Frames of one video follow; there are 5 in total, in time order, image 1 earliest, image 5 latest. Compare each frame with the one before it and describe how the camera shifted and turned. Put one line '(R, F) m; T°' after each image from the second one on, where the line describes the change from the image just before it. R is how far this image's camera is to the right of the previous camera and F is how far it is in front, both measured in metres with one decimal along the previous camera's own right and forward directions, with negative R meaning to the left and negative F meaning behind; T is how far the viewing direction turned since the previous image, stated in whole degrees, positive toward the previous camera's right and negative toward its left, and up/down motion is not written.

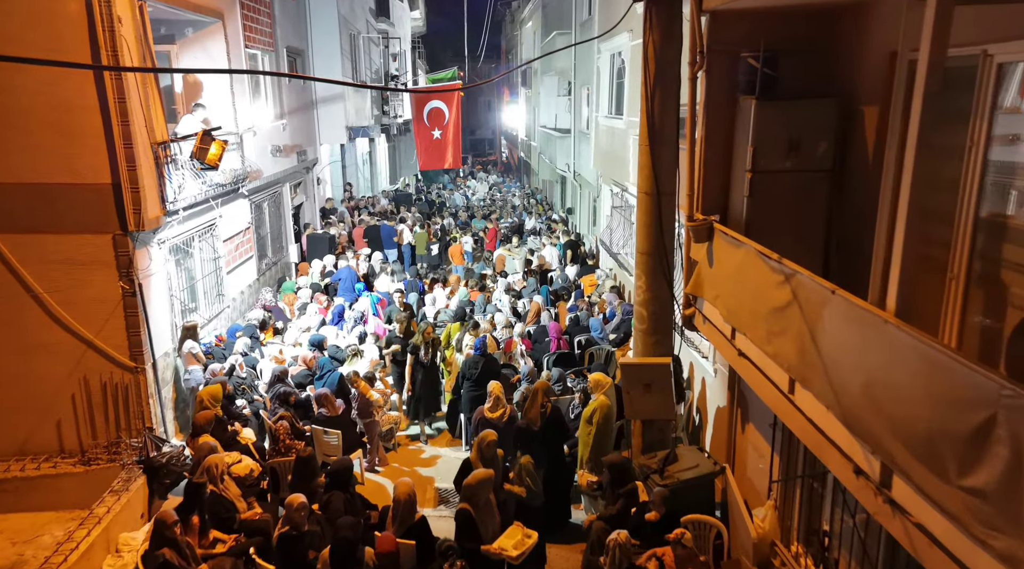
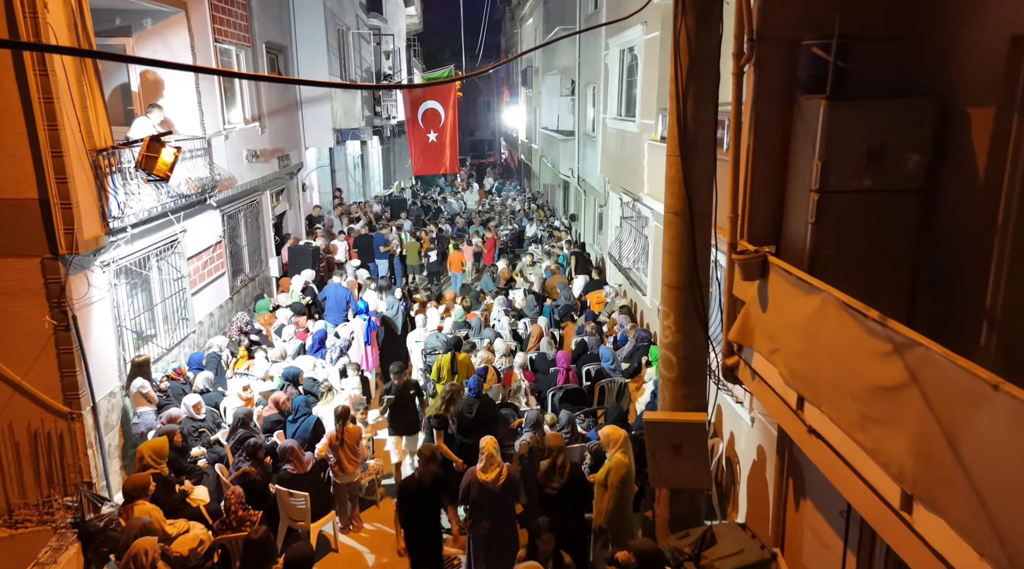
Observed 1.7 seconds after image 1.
(0.0, +1.4) m; 0°
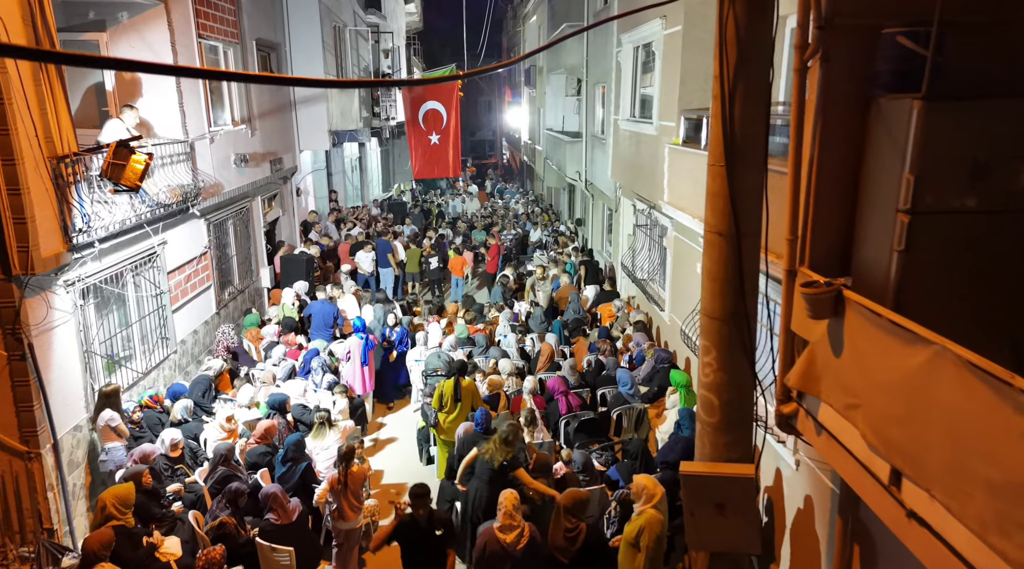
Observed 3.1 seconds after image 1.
(-0.1, +0.9) m; 0°
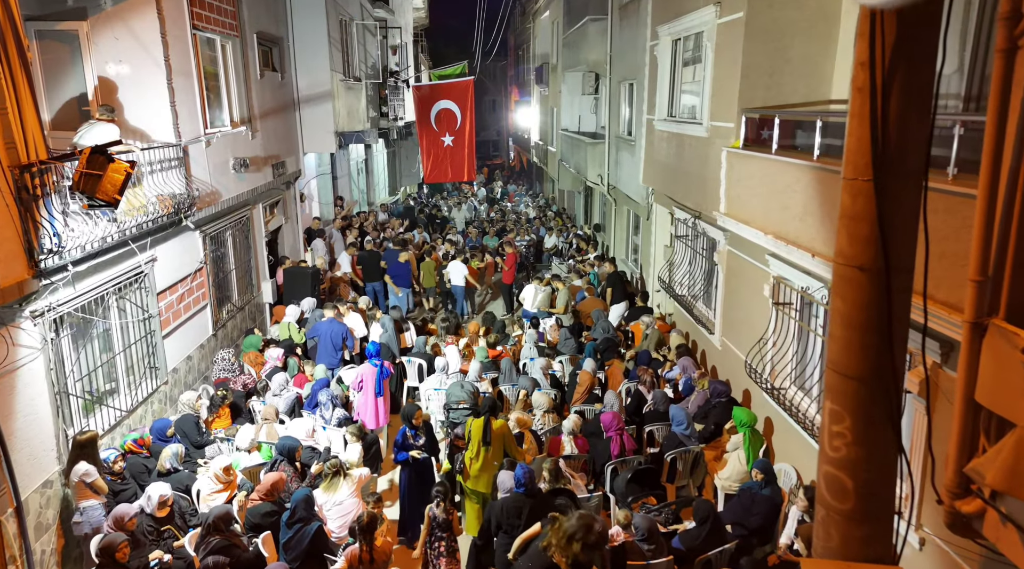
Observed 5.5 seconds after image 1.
(-0.4, +1.2) m; 0°
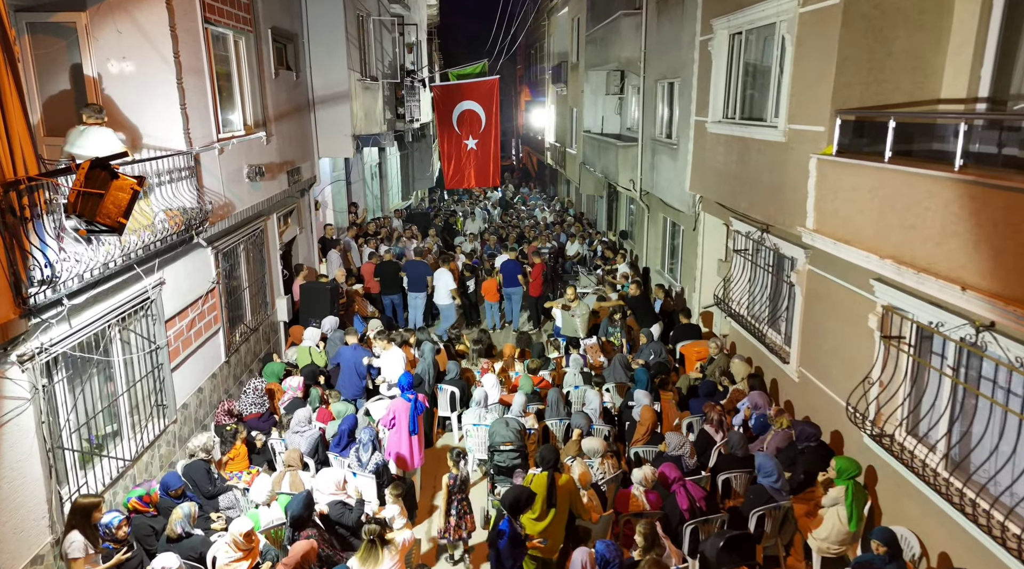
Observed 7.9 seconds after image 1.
(-0.6, +1.1) m; 0°
